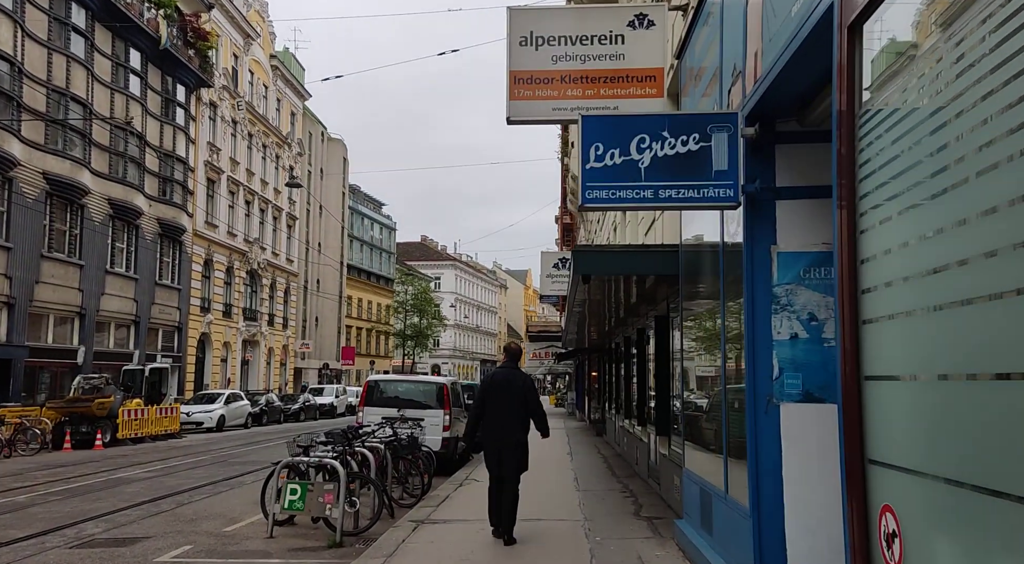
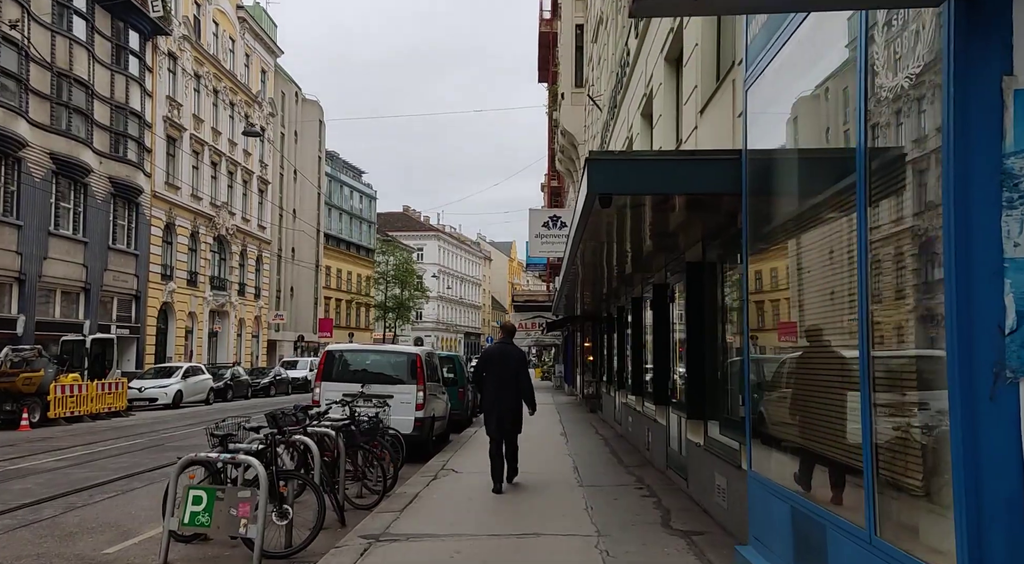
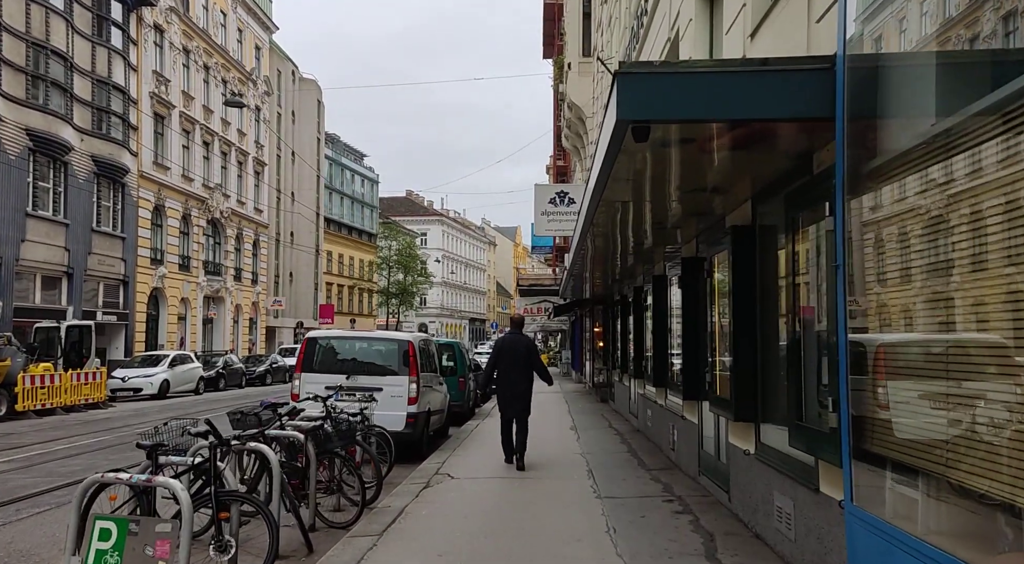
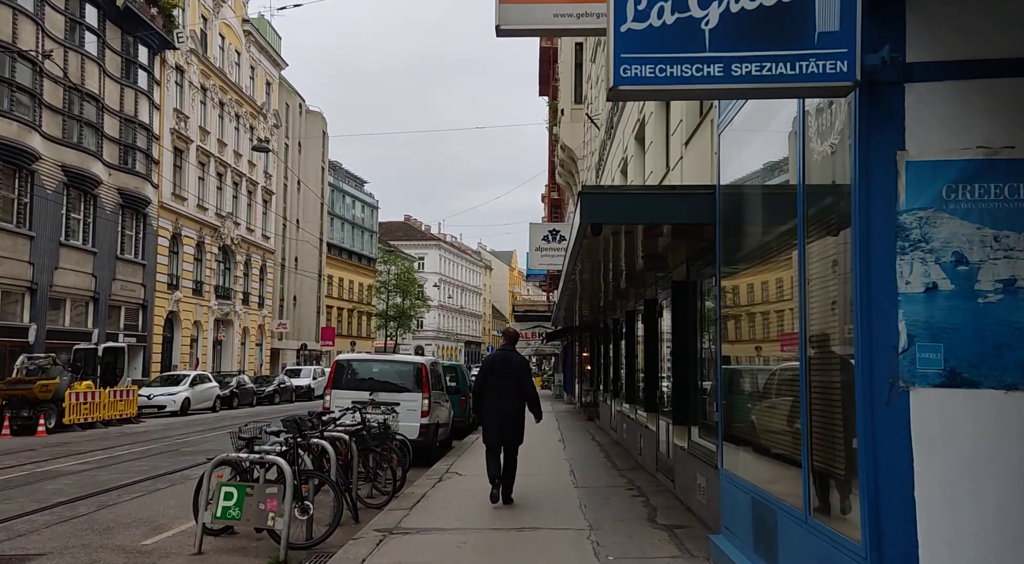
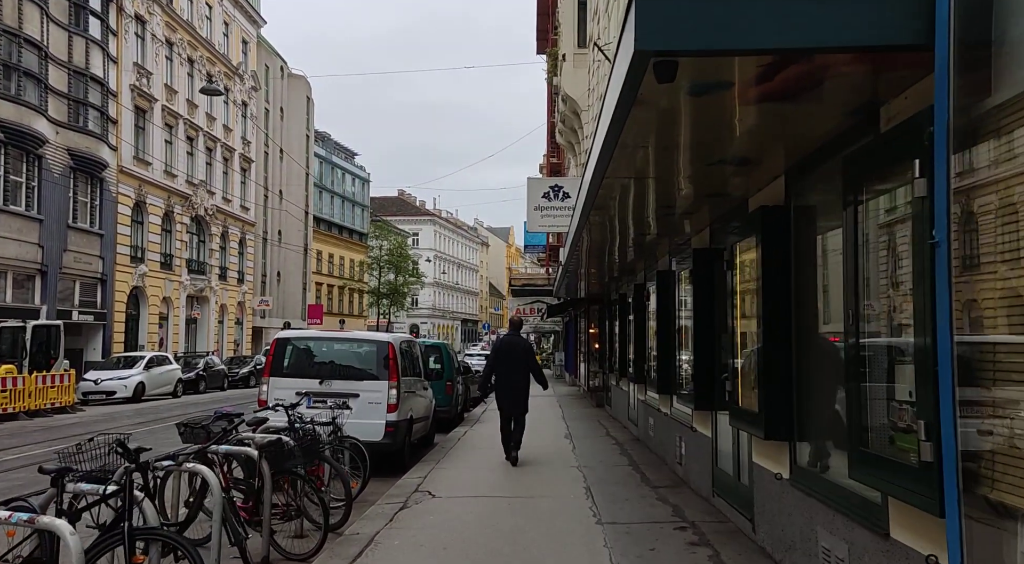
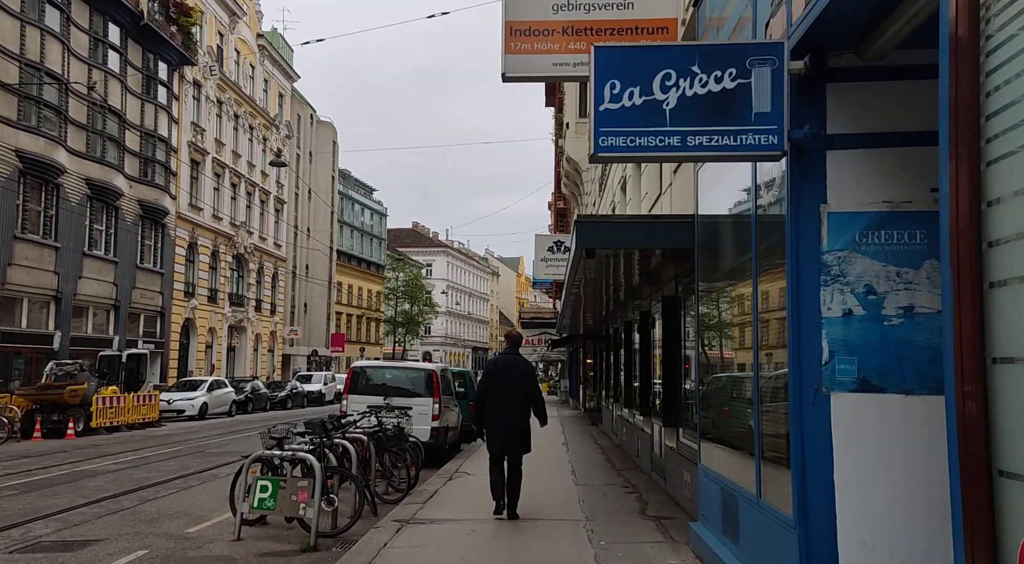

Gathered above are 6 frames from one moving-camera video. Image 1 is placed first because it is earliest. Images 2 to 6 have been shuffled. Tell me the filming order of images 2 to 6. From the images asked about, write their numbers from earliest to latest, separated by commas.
6, 4, 2, 3, 5
